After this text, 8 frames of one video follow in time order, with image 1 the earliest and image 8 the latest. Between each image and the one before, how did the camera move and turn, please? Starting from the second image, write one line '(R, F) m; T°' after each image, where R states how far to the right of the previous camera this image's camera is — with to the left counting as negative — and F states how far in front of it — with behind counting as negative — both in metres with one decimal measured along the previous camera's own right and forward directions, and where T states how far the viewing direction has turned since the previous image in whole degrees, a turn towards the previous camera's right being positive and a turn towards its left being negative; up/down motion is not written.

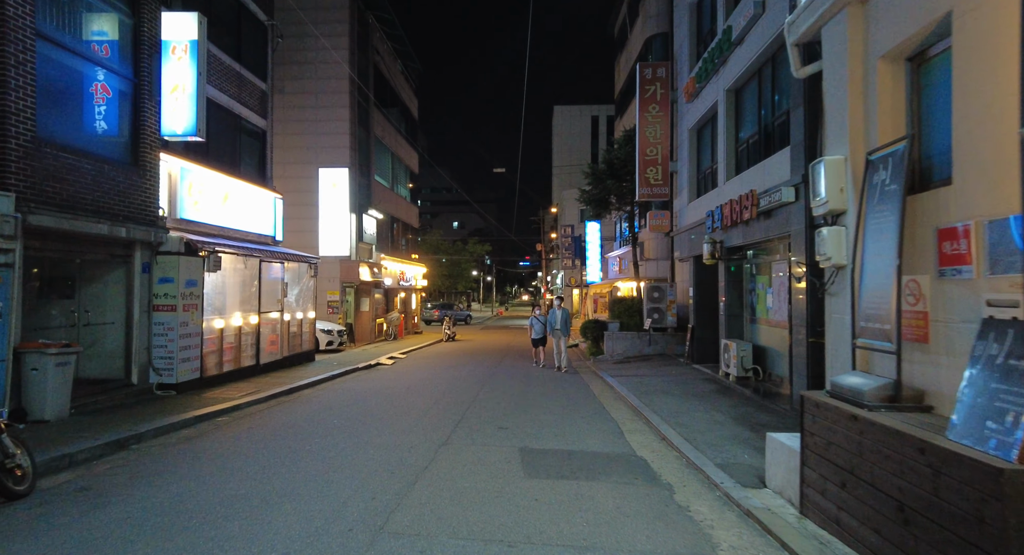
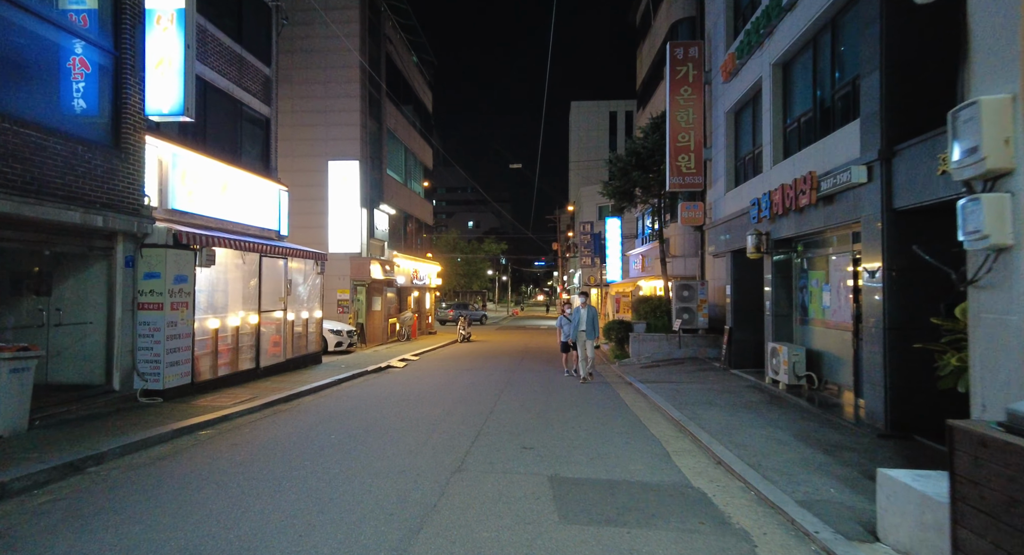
(-0.1, +1.2) m; -1°
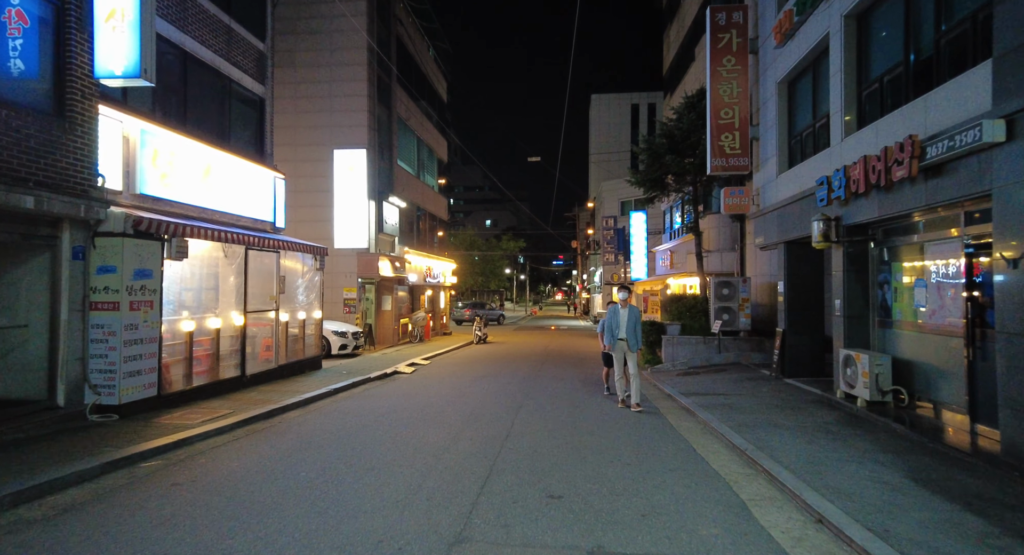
(0.0, +1.8) m; -2°
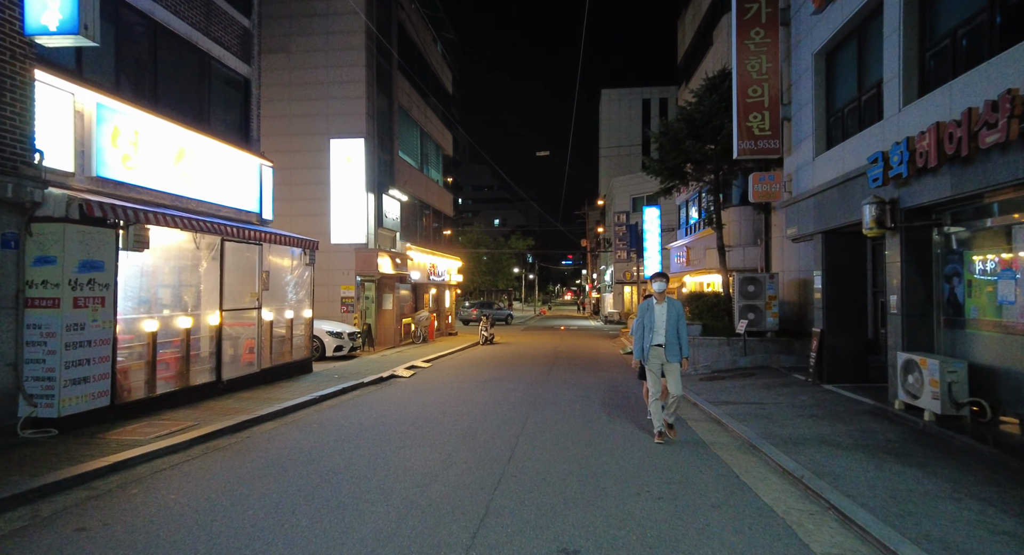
(+0.1, +1.3) m; -1°
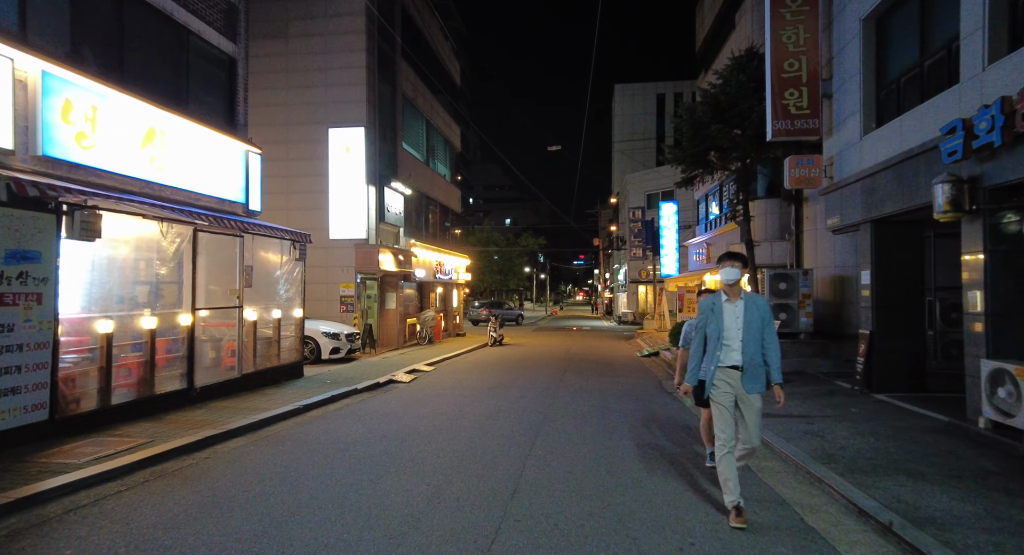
(+0.1, +1.3) m; -1°
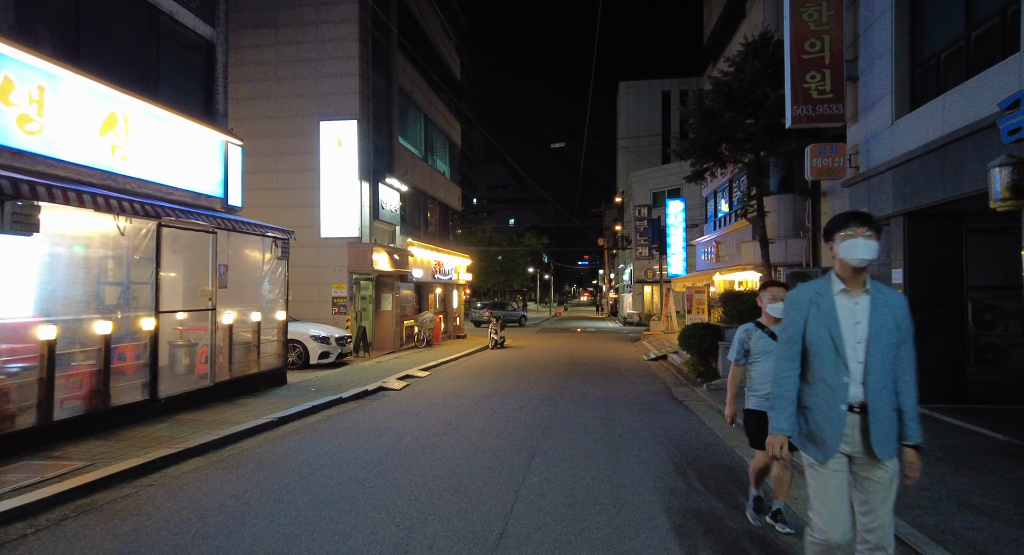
(+0.1, +0.9) m; 0°
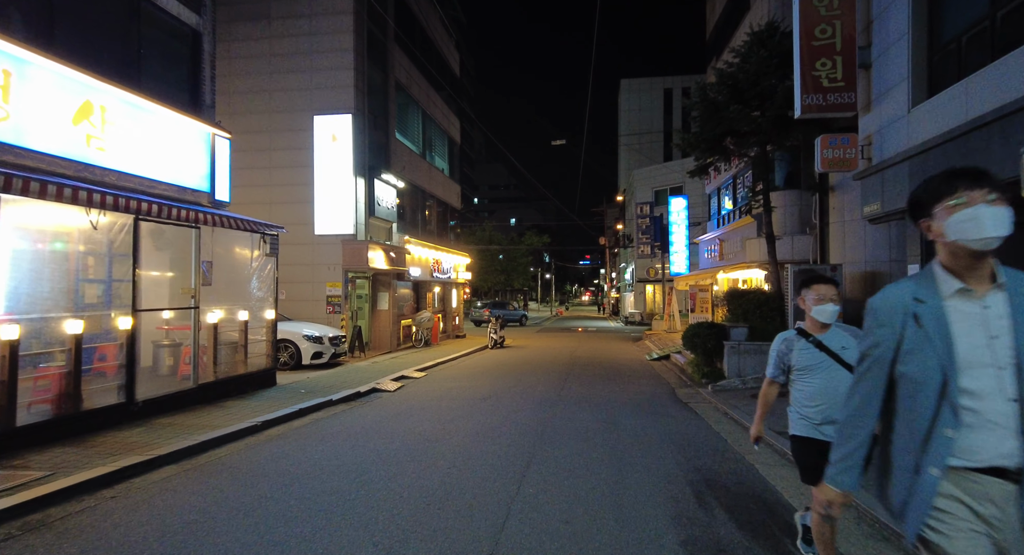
(+0.1, +0.5) m; 0°
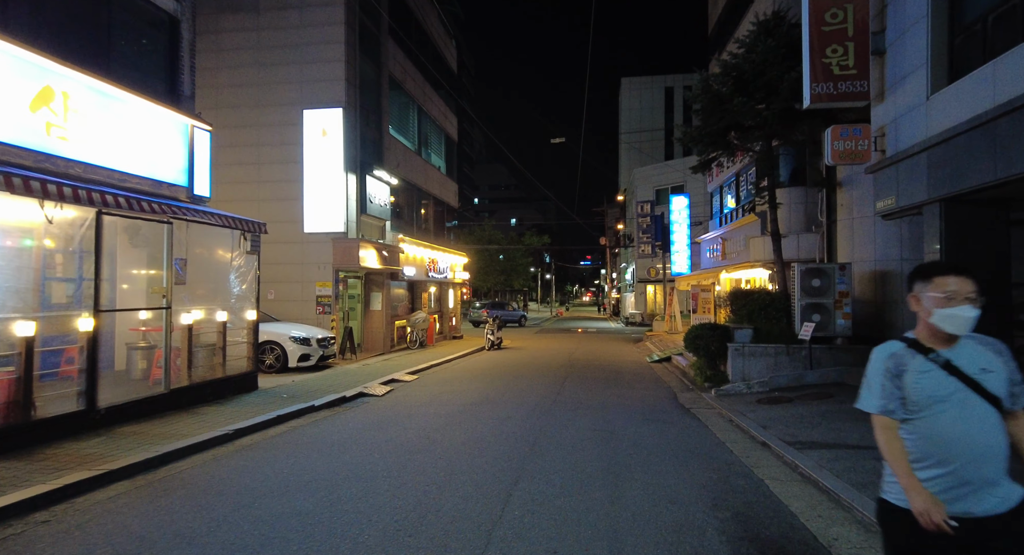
(+0.1, +0.6) m; 0°
